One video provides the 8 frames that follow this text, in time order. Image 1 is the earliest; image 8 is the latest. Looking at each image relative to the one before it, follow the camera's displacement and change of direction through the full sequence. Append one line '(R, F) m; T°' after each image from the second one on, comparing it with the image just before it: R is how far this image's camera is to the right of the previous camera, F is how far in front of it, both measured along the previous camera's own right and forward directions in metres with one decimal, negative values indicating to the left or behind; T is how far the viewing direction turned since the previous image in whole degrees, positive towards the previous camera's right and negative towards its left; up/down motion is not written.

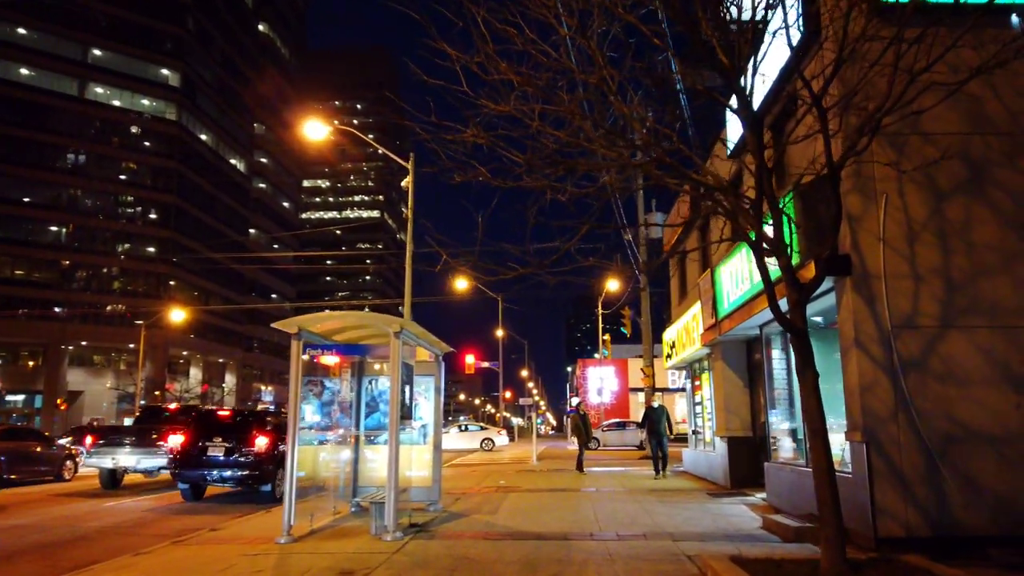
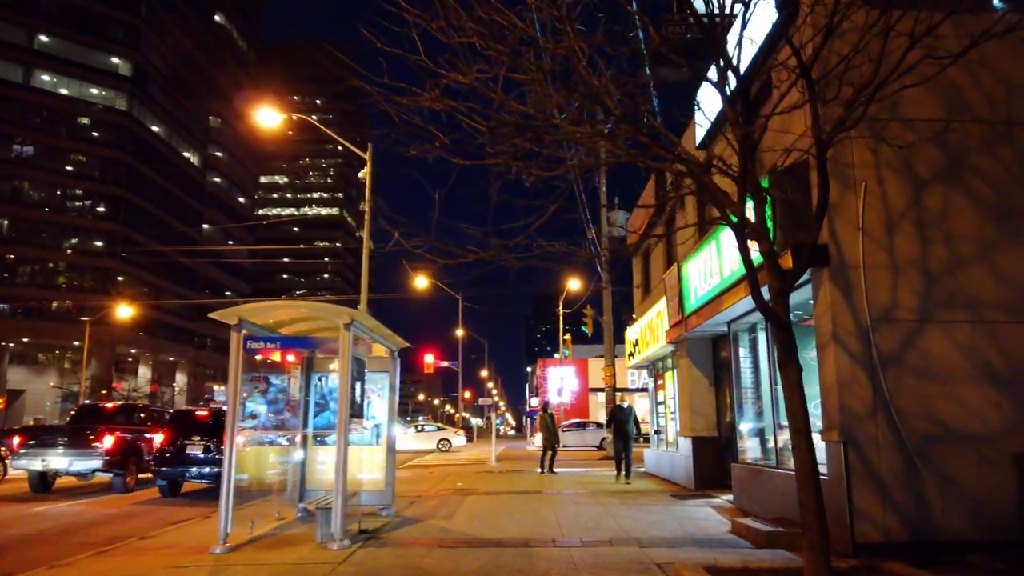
(0.0, +0.6) m; +3°
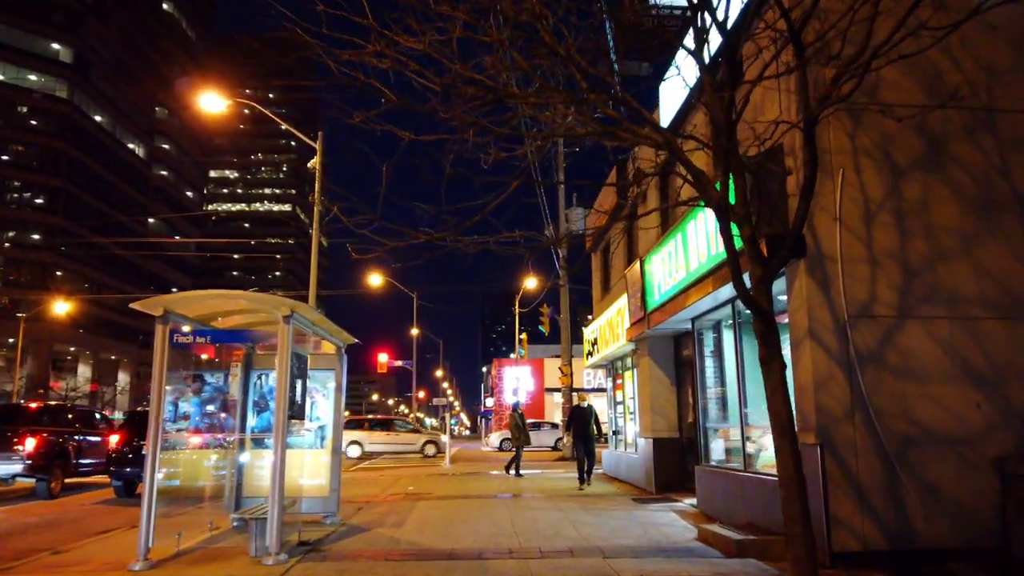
(0.0, +0.7) m; +3°
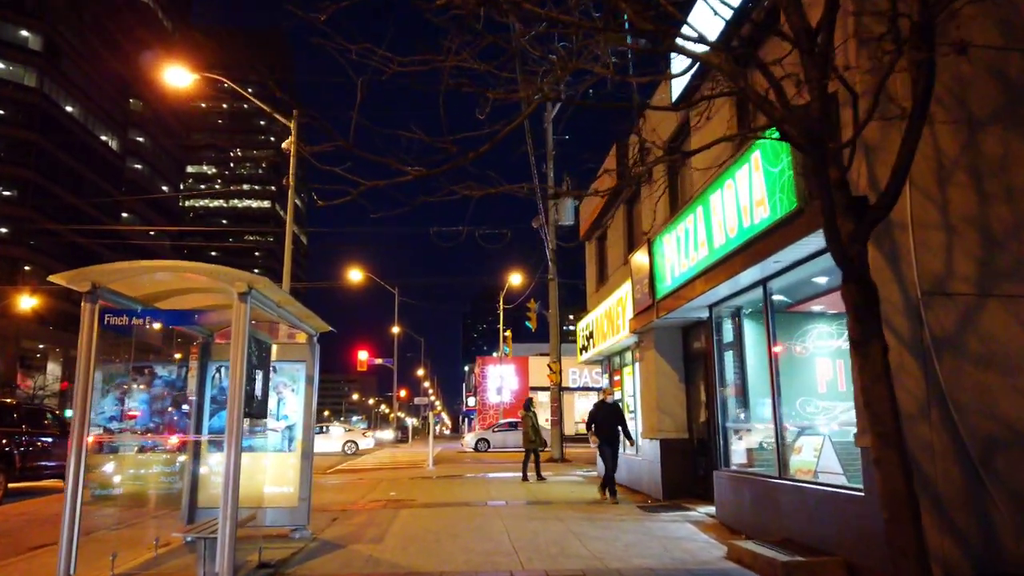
(-0.2, +1.4) m; +1°
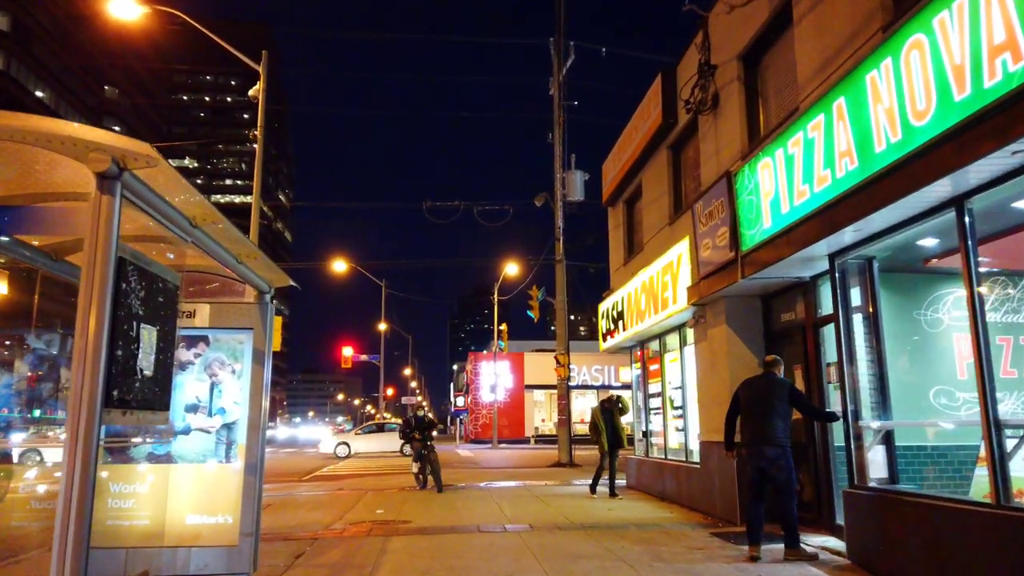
(-0.5, +3.2) m; +1°
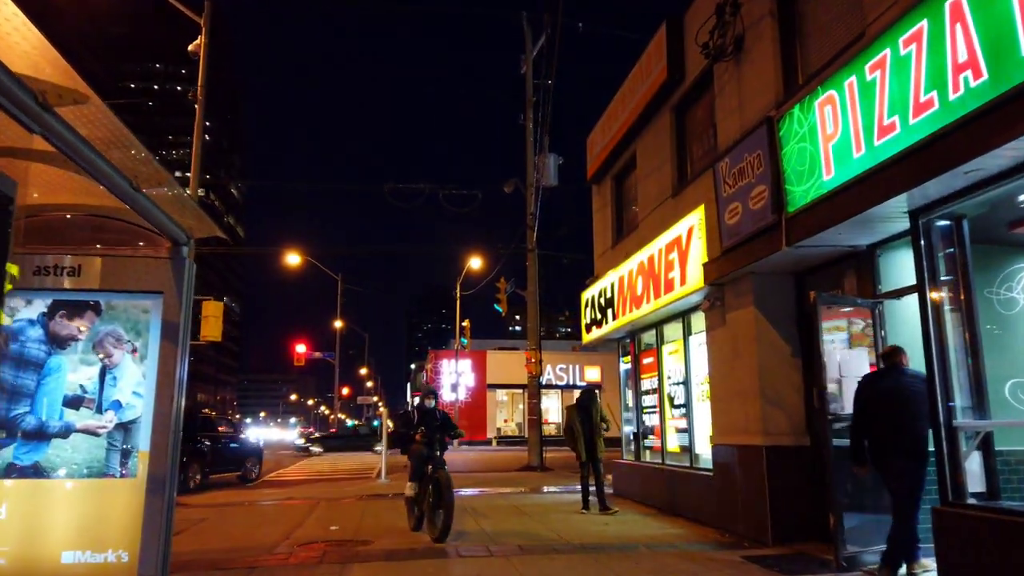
(-0.3, +1.7) m; +3°
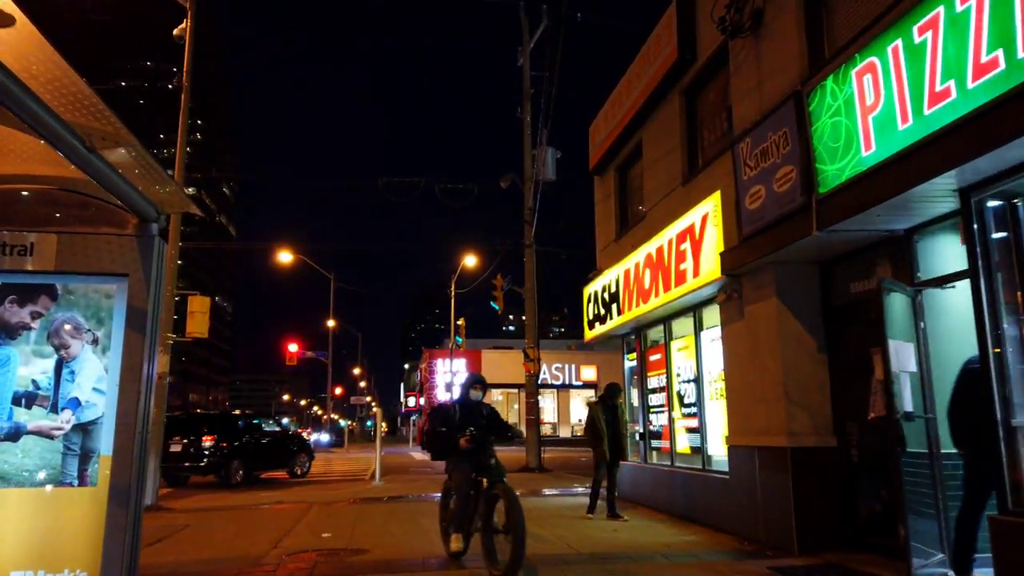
(-0.1, +0.6) m; +1°
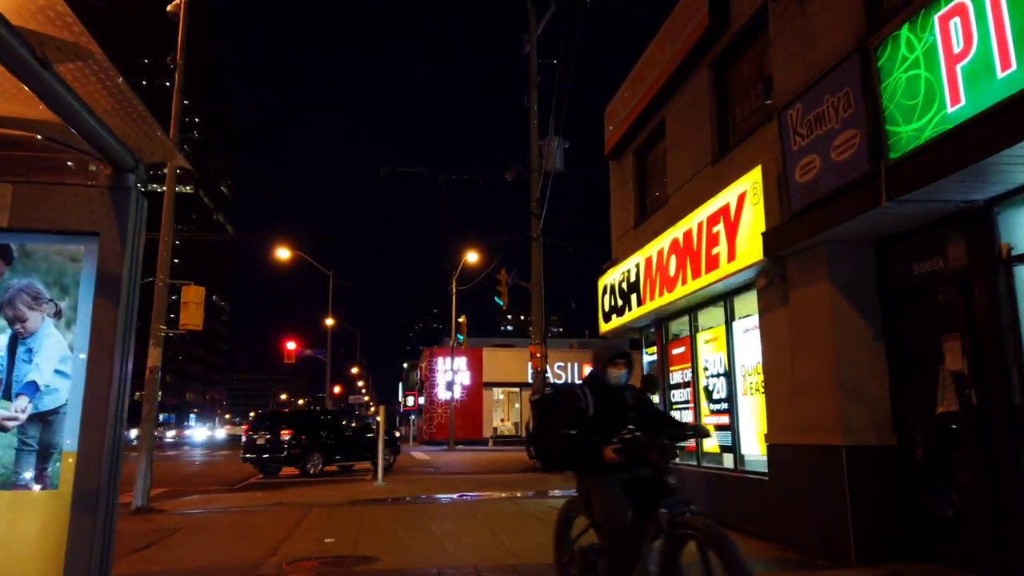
(-0.3, +0.7) m; 0°
